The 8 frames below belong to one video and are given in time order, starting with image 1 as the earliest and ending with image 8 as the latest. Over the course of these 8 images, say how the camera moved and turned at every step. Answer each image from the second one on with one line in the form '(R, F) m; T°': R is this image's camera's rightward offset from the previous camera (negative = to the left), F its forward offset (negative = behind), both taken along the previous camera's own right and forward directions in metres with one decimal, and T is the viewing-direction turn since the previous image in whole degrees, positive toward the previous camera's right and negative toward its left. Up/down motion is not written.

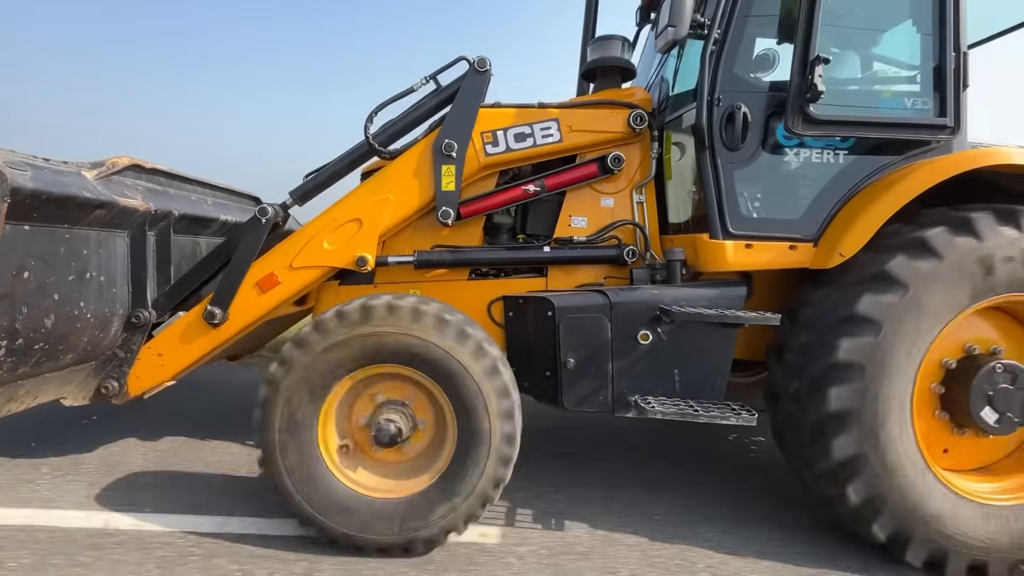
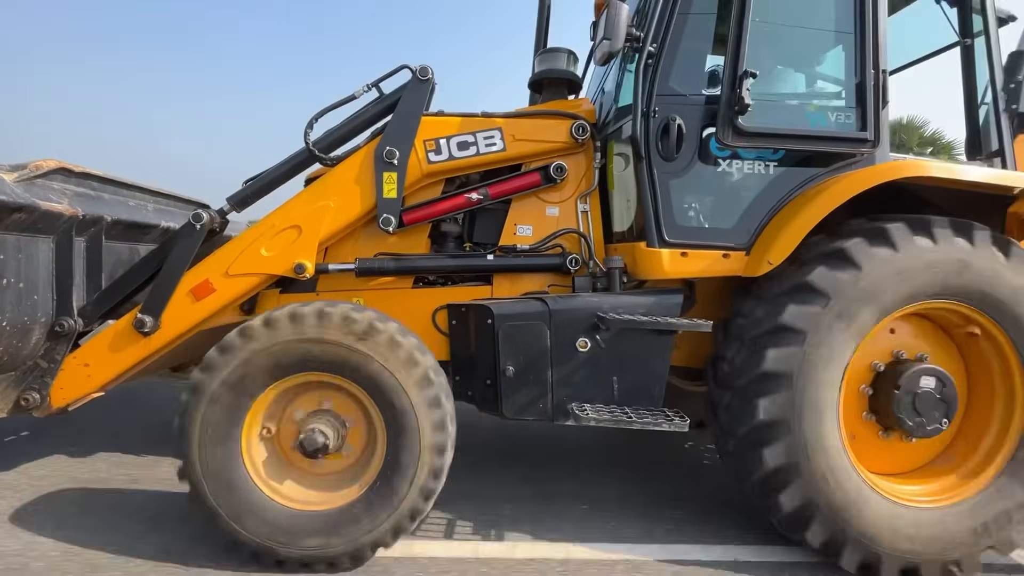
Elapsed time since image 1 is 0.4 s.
(+0.2, 0.0) m; +2°
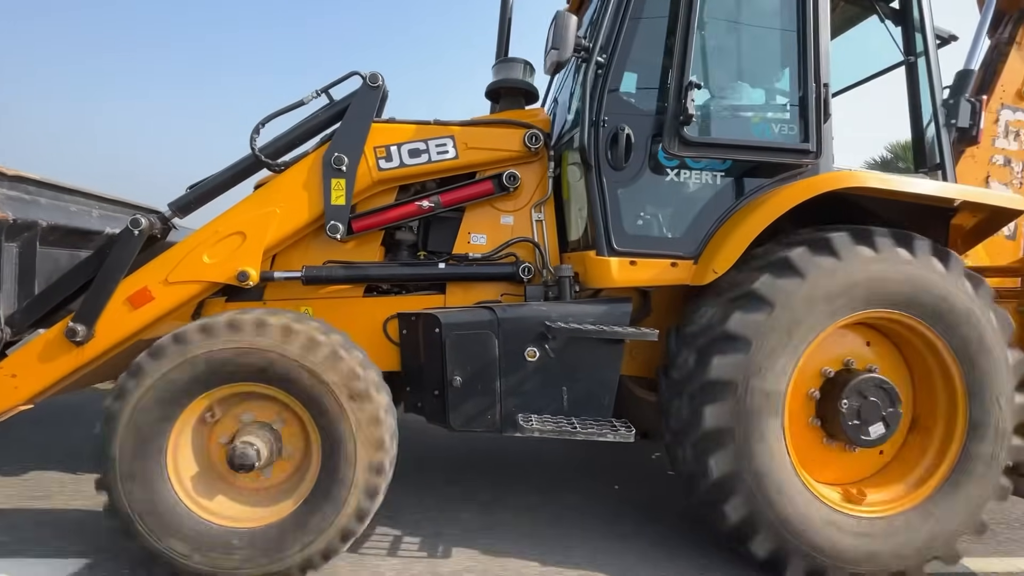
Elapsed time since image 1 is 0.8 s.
(+0.2, 0.0) m; +2°
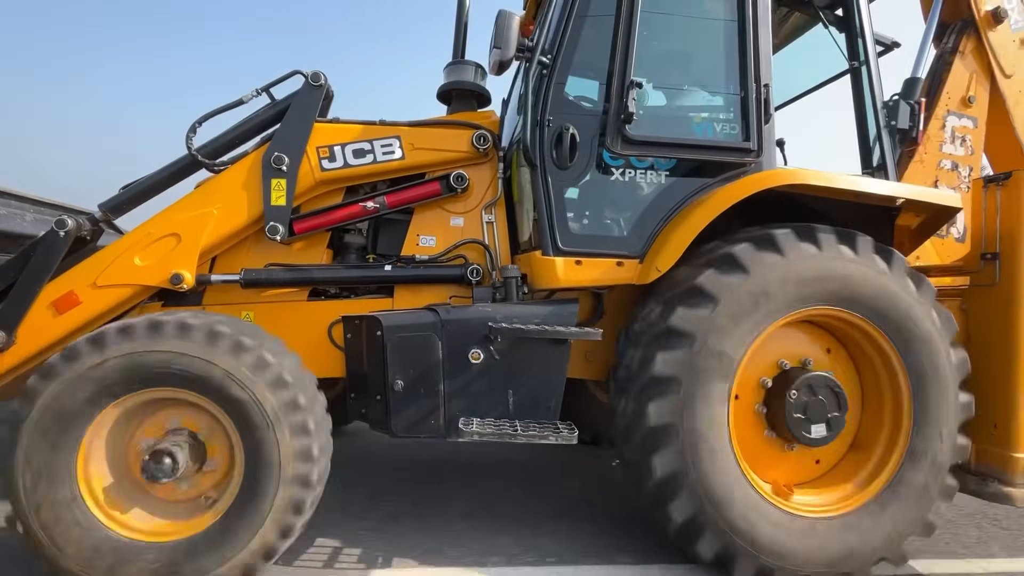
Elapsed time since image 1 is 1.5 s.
(+0.2, 0.0) m; +2°
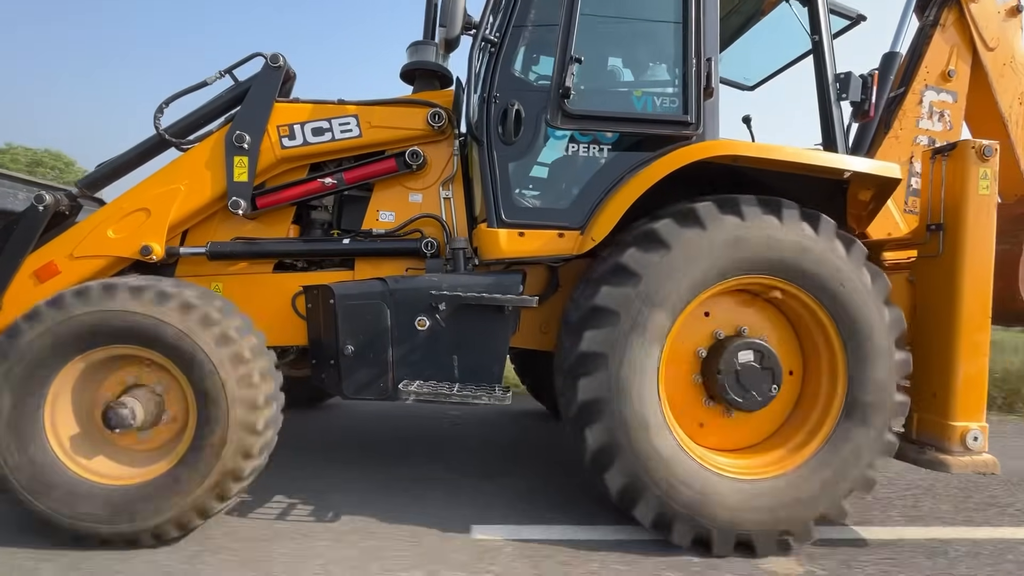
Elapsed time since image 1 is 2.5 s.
(+0.4, -0.1) m; -2°
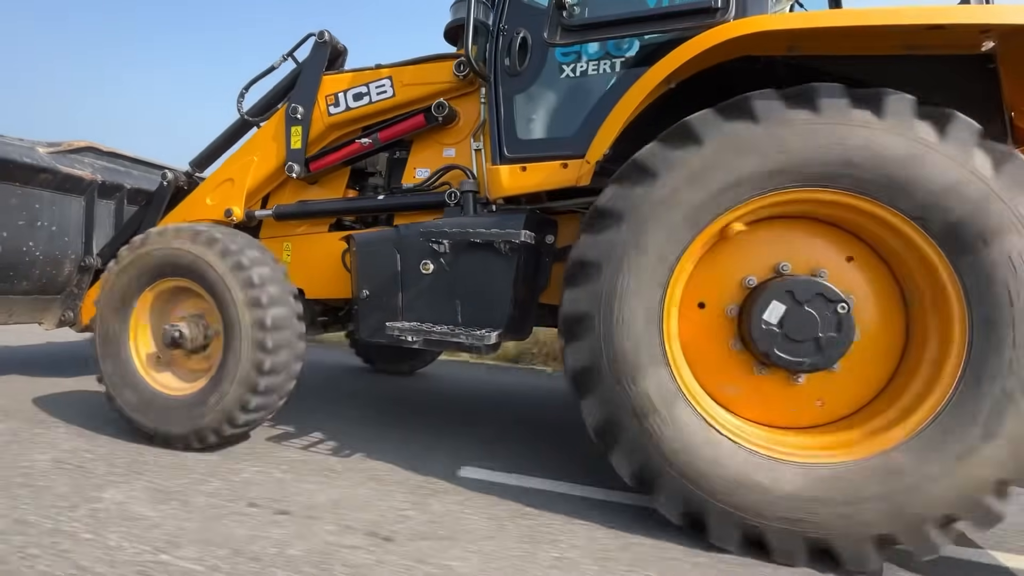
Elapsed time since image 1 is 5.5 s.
(+0.8, +0.3) m; -20°
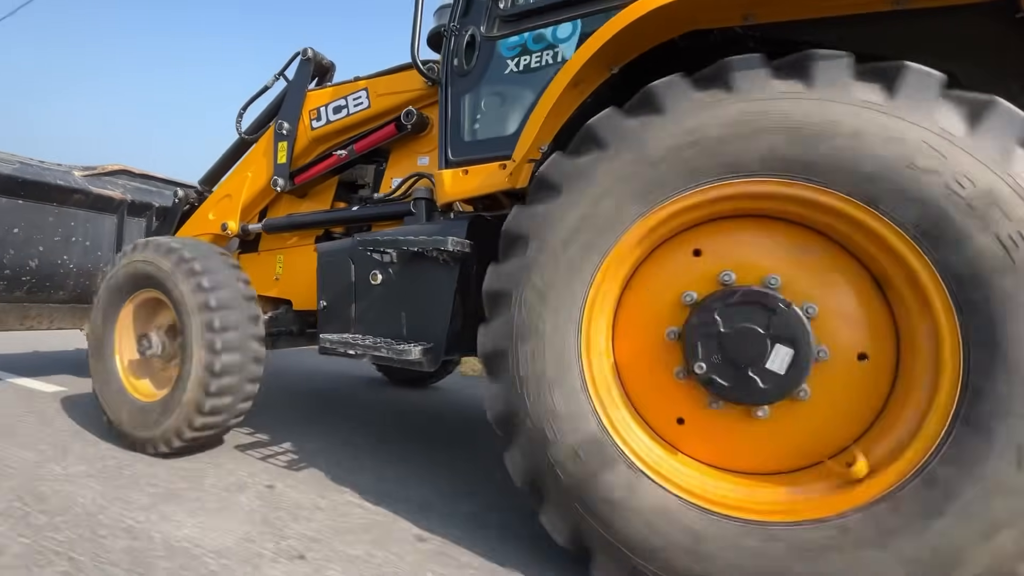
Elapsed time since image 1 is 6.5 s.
(+0.6, +0.2) m; -9°
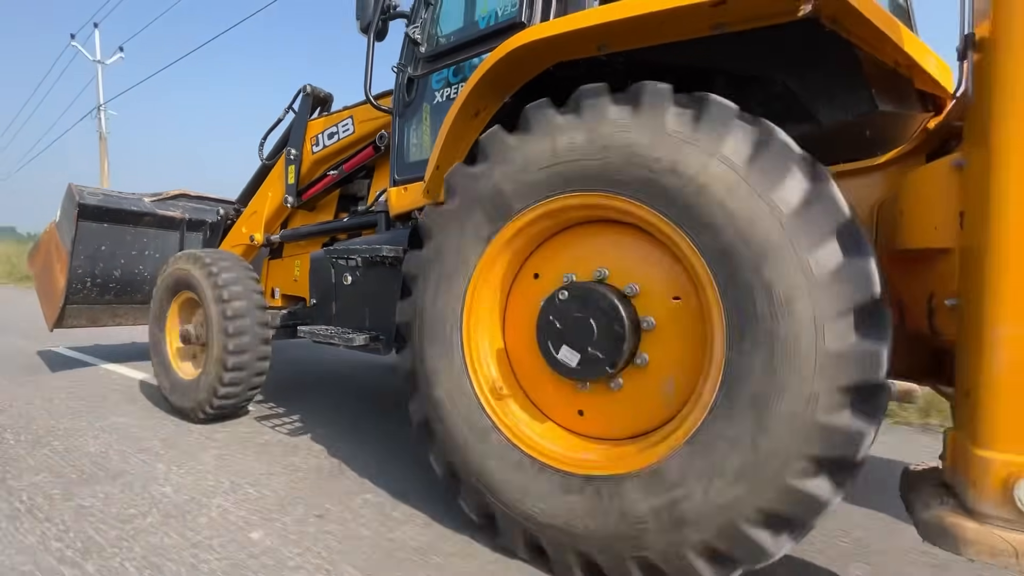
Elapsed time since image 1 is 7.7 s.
(+0.8, -0.3) m; -9°
